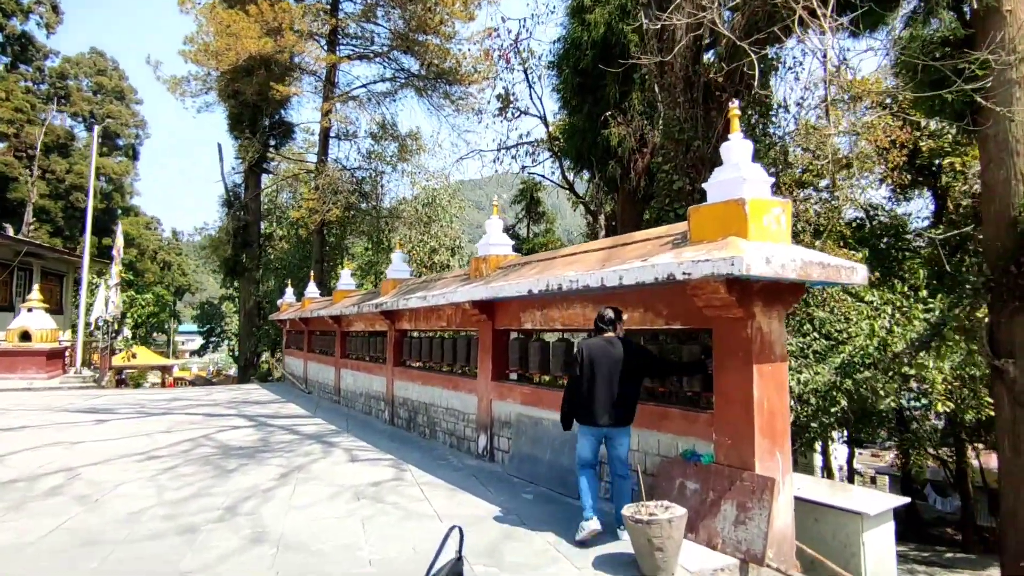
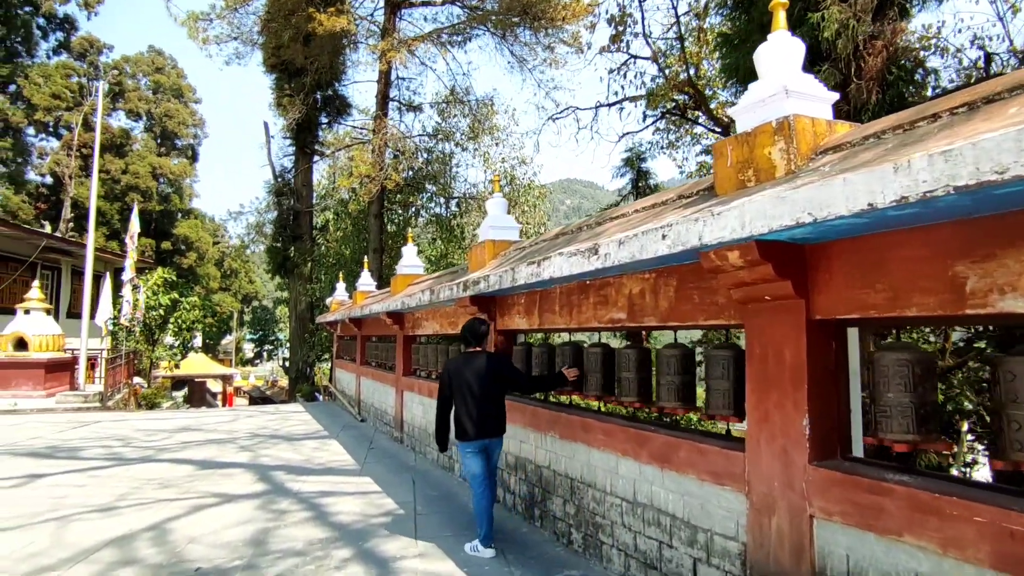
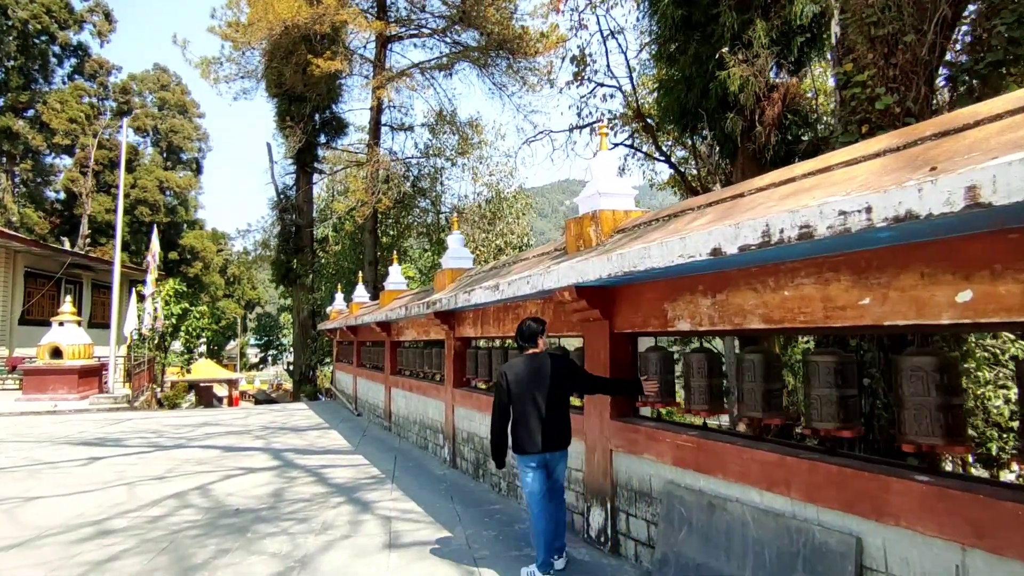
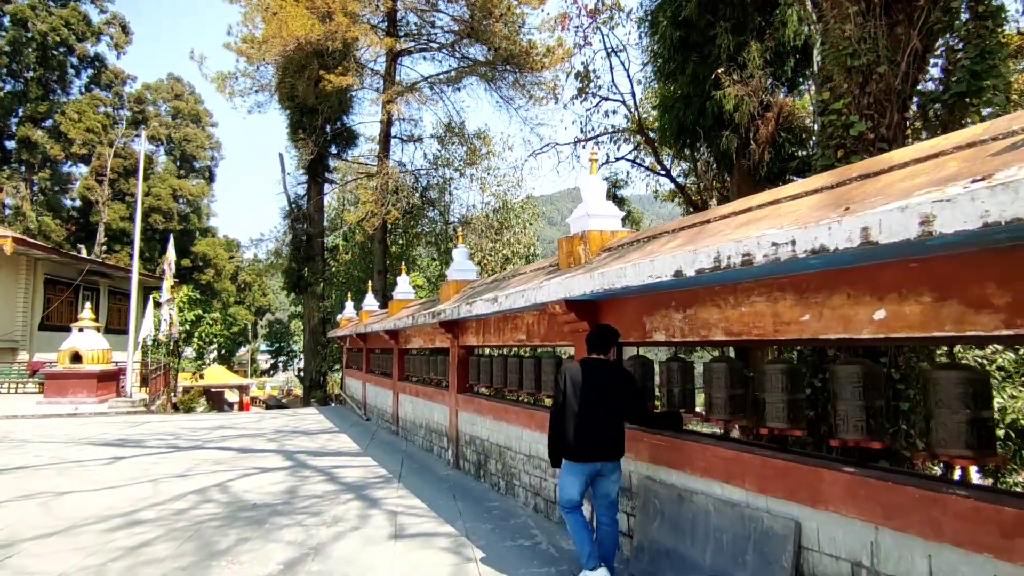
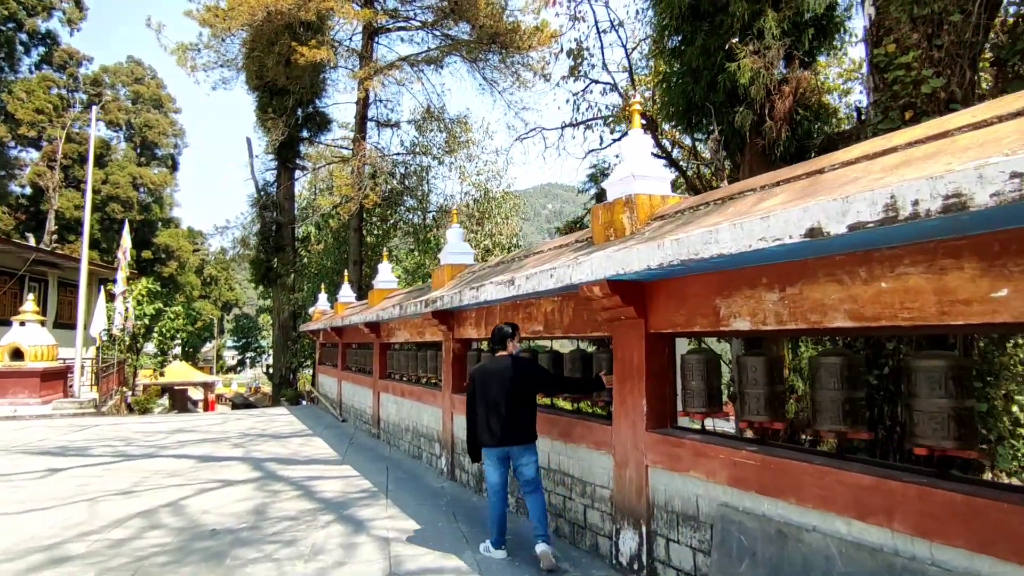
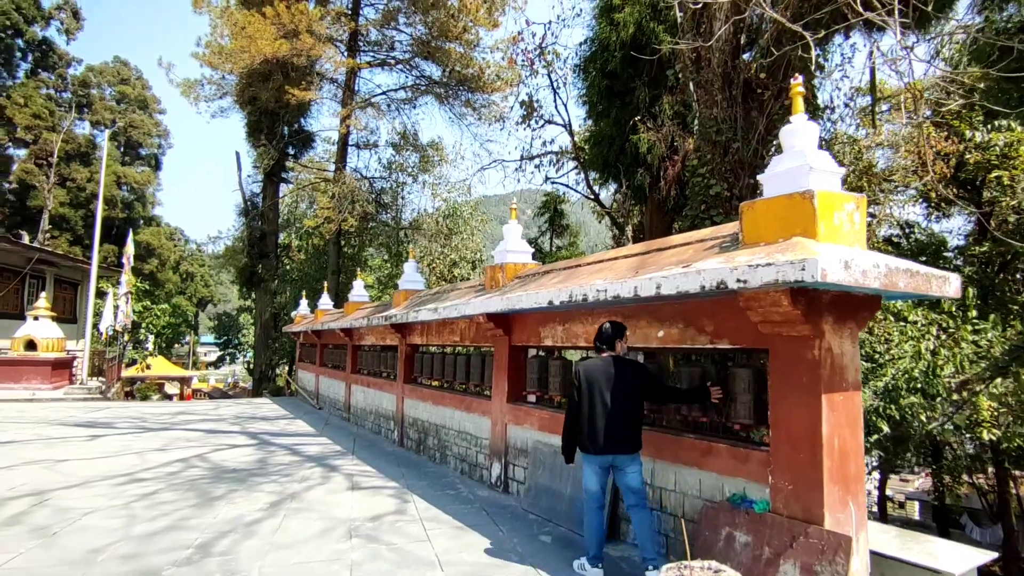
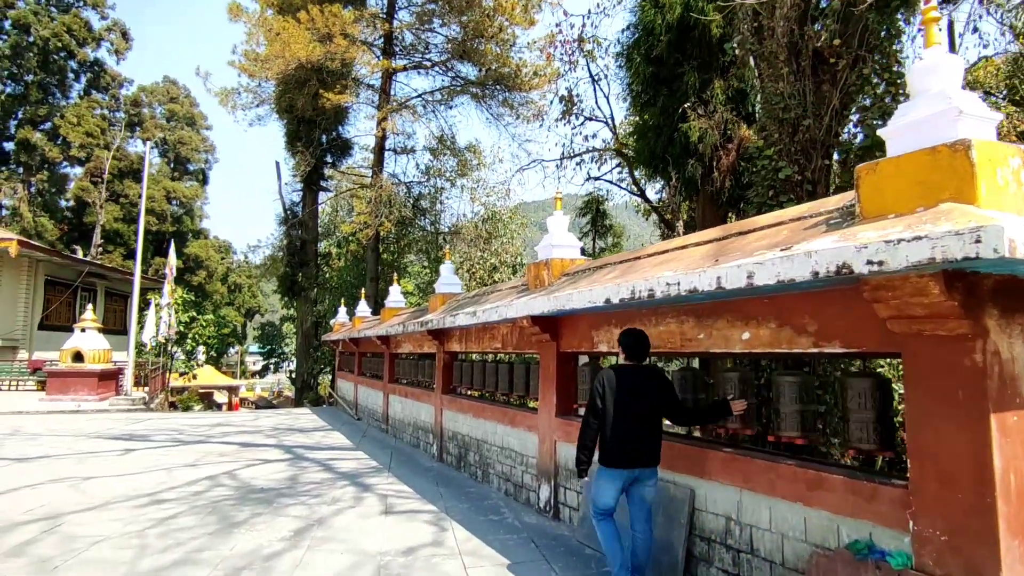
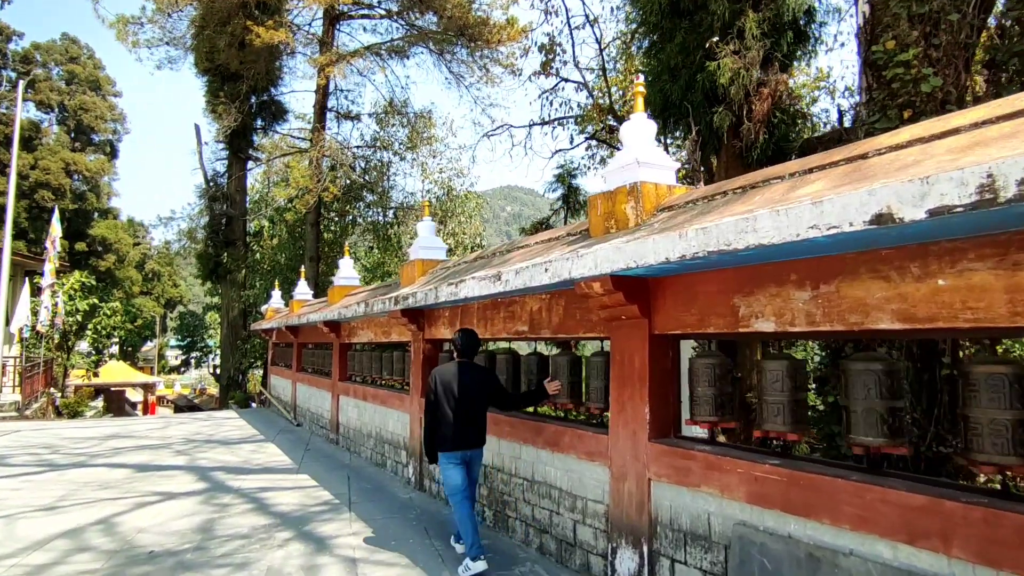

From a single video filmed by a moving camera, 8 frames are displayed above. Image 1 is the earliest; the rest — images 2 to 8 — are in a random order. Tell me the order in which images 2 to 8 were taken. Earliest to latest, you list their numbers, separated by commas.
6, 7, 4, 3, 5, 8, 2
